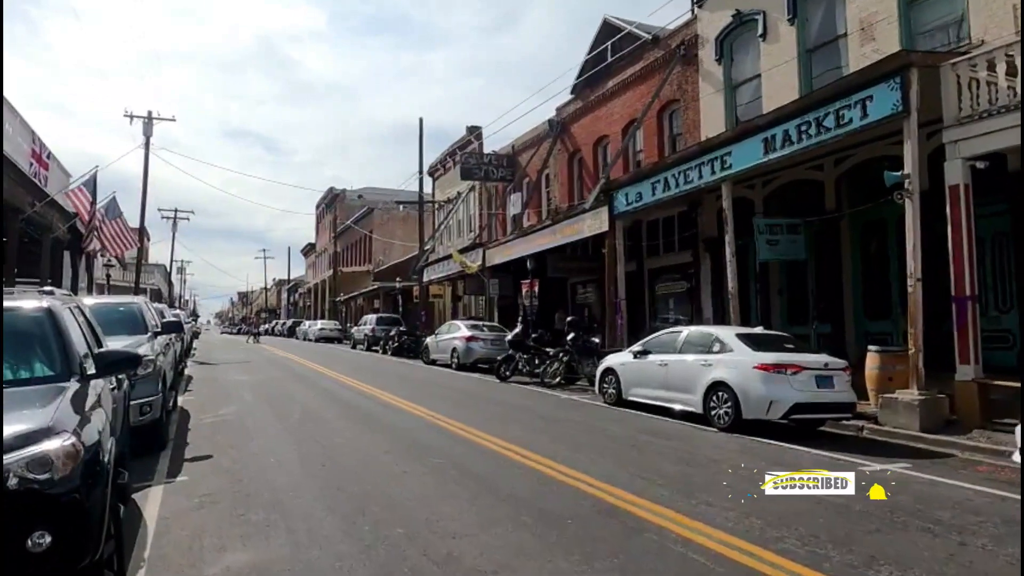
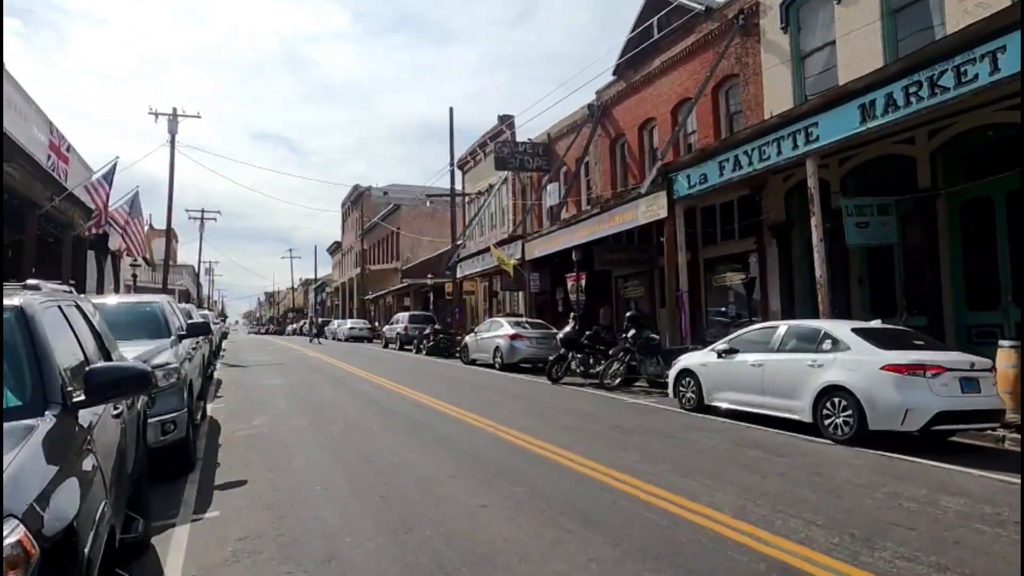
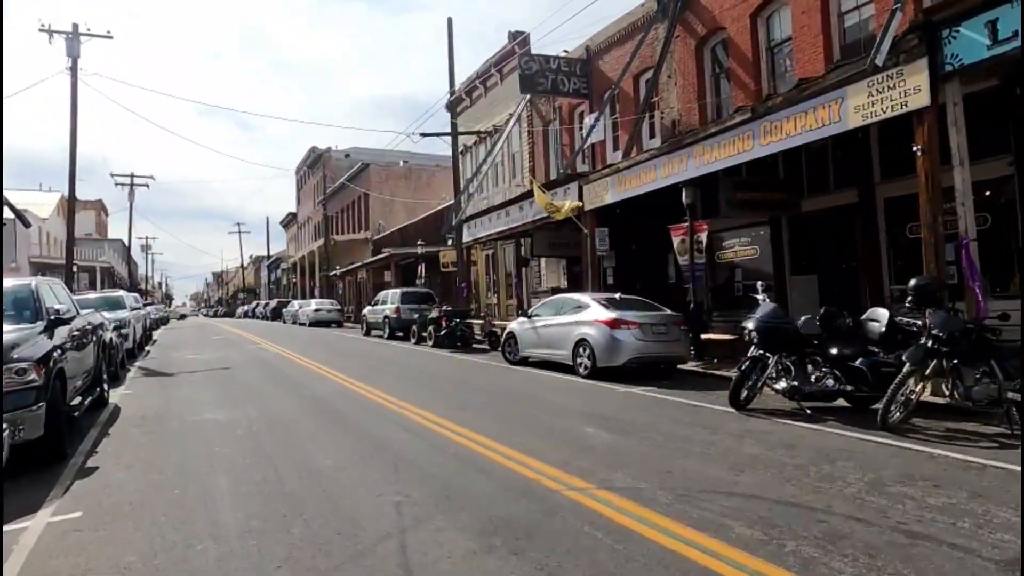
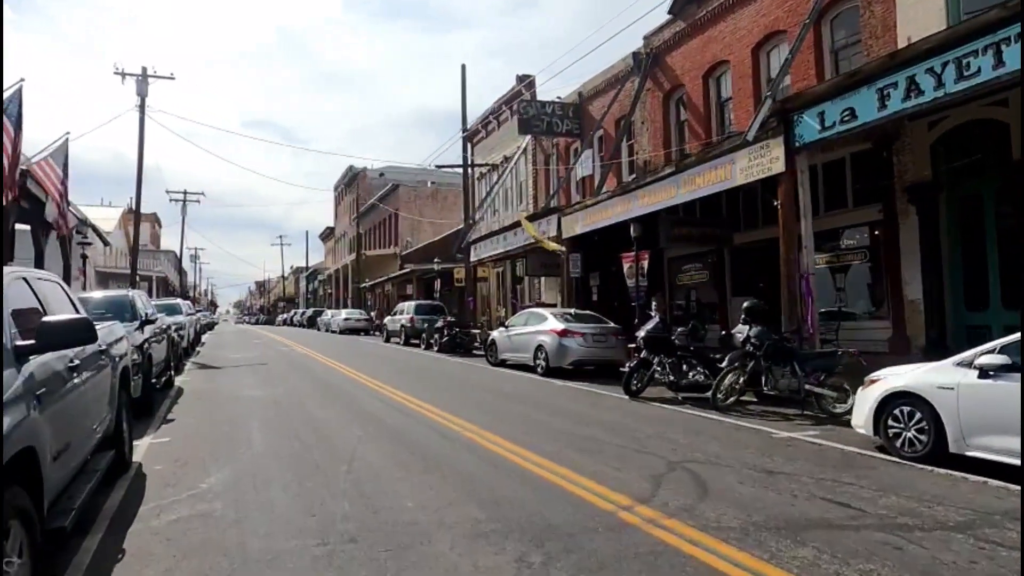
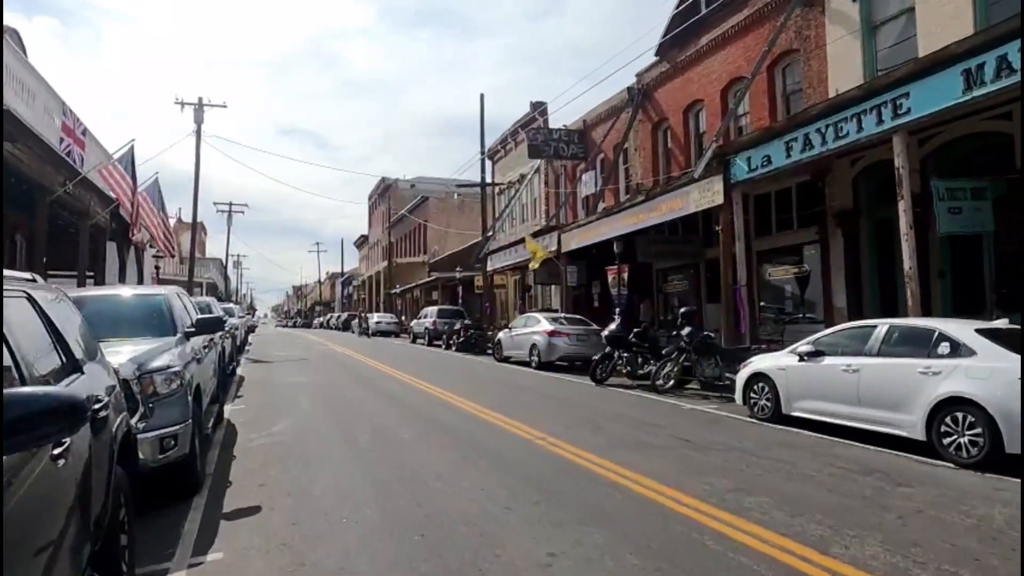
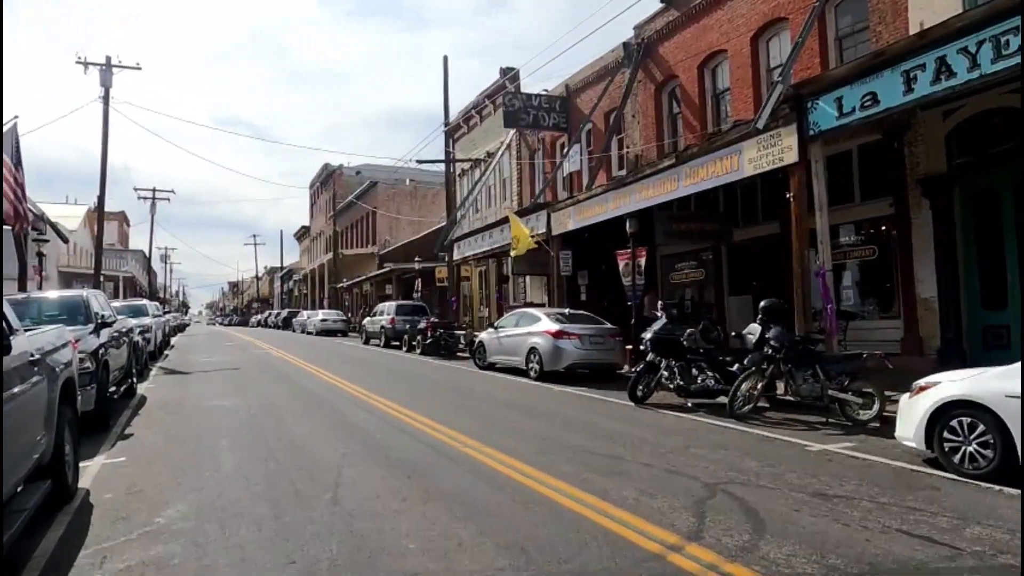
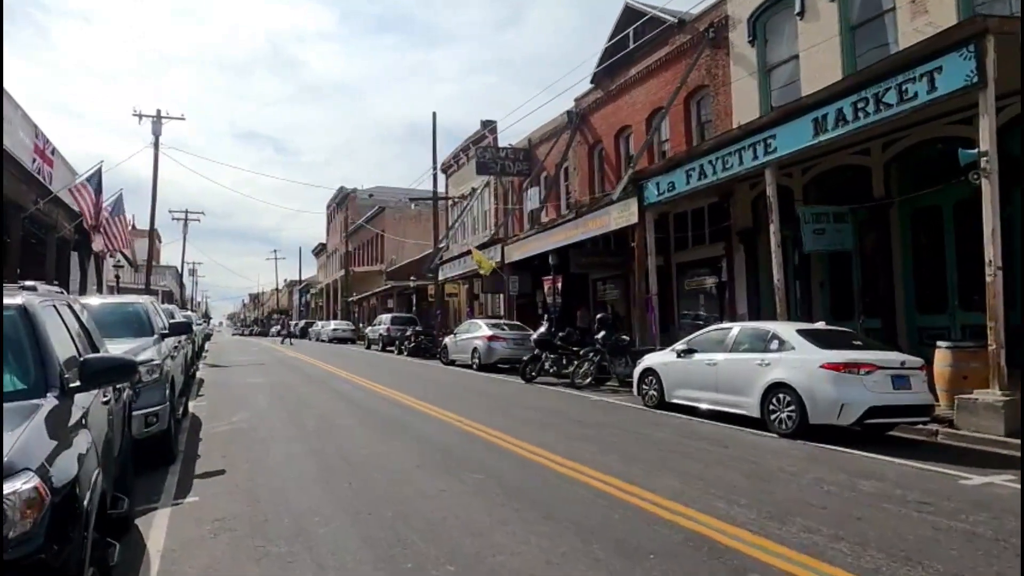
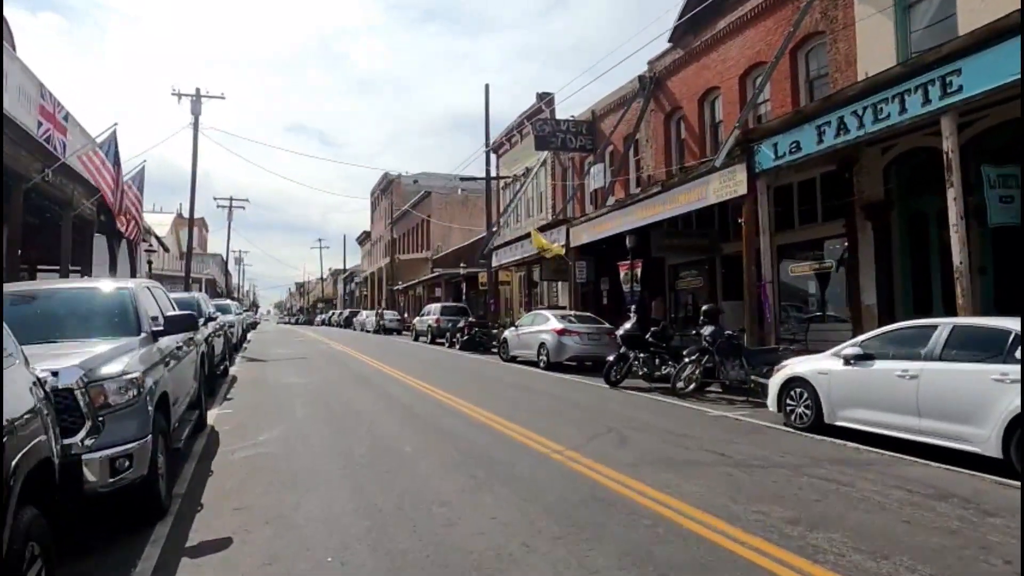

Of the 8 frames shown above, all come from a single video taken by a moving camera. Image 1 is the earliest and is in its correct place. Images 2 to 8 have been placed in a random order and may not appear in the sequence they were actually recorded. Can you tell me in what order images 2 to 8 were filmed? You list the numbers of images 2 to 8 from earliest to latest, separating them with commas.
7, 2, 5, 8, 4, 6, 3
